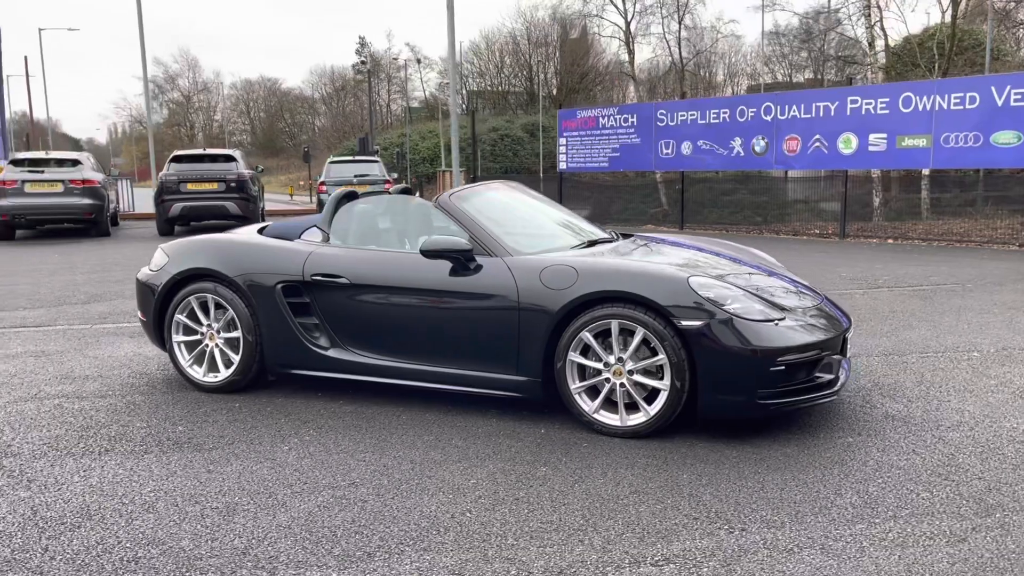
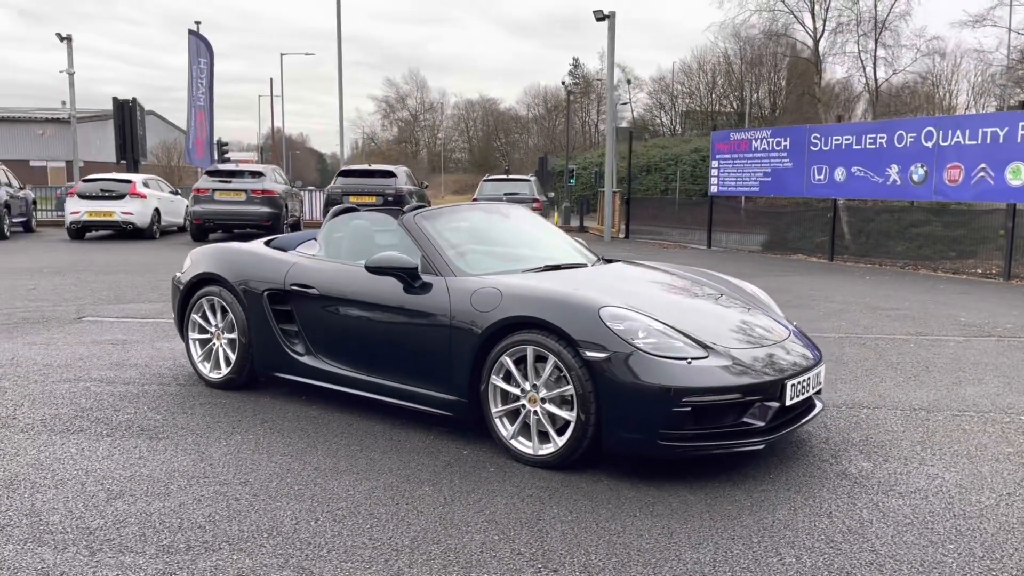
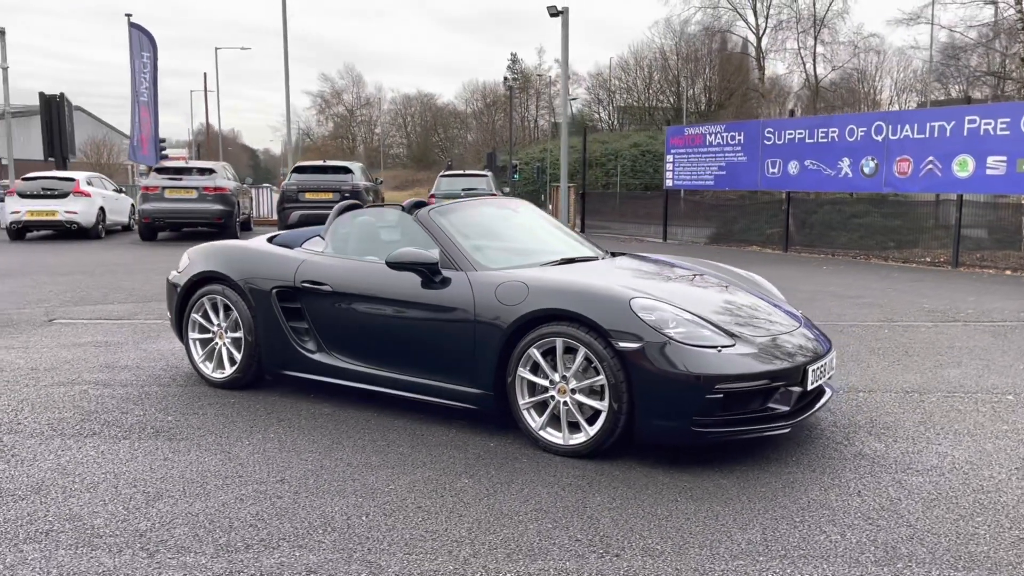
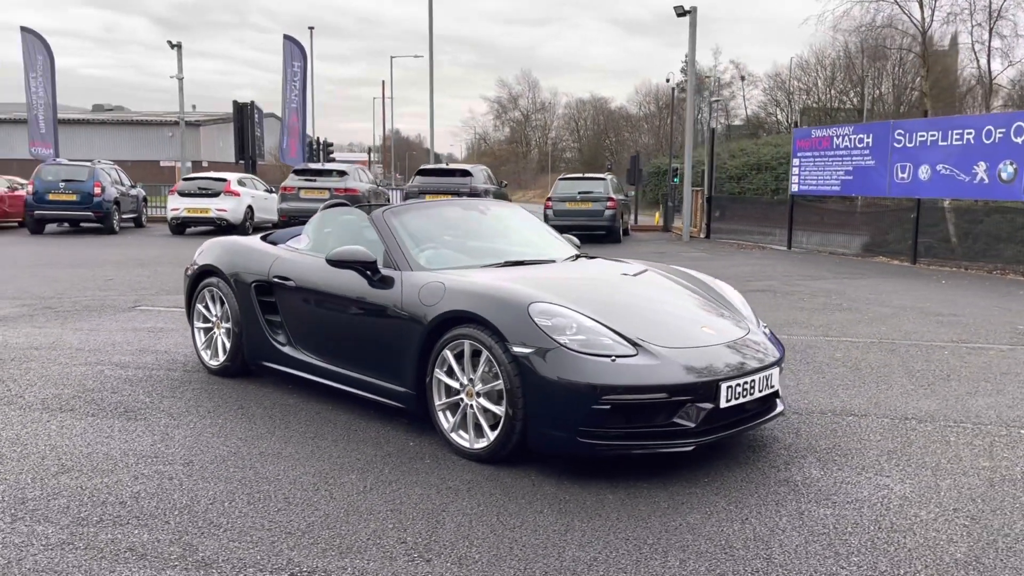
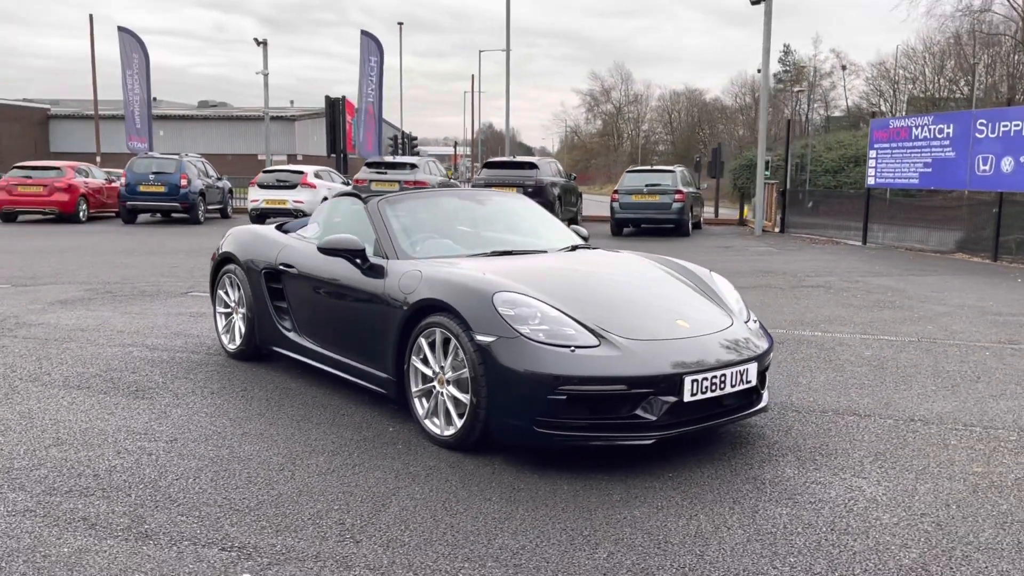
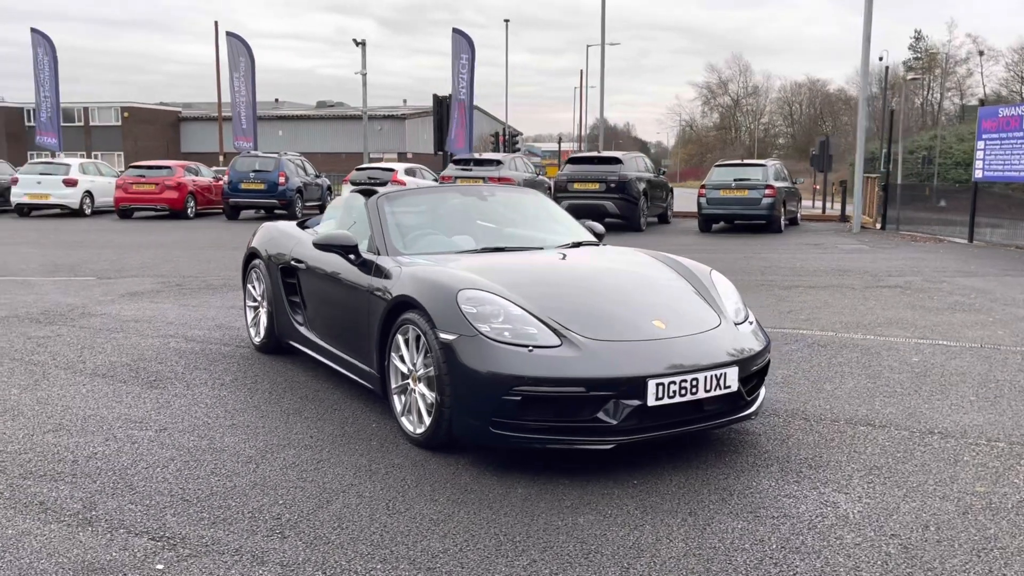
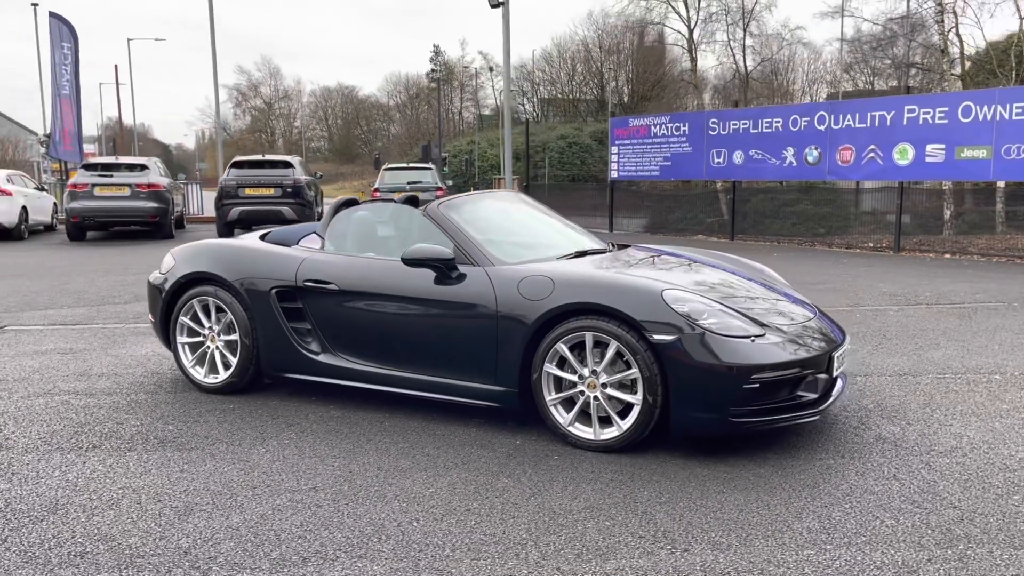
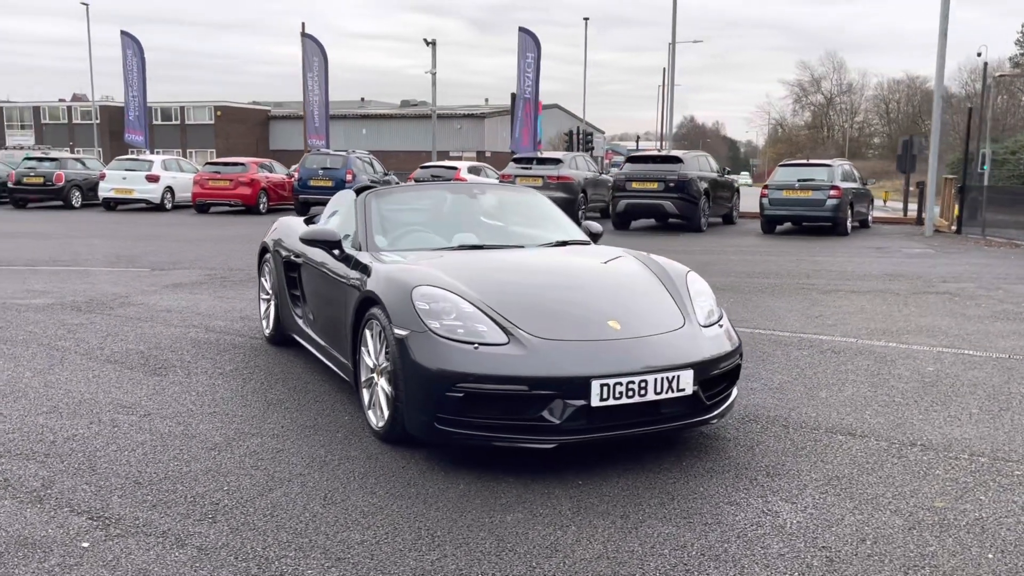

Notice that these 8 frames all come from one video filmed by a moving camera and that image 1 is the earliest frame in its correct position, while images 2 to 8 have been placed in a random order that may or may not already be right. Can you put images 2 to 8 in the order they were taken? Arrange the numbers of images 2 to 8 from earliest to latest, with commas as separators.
7, 3, 2, 4, 5, 6, 8
